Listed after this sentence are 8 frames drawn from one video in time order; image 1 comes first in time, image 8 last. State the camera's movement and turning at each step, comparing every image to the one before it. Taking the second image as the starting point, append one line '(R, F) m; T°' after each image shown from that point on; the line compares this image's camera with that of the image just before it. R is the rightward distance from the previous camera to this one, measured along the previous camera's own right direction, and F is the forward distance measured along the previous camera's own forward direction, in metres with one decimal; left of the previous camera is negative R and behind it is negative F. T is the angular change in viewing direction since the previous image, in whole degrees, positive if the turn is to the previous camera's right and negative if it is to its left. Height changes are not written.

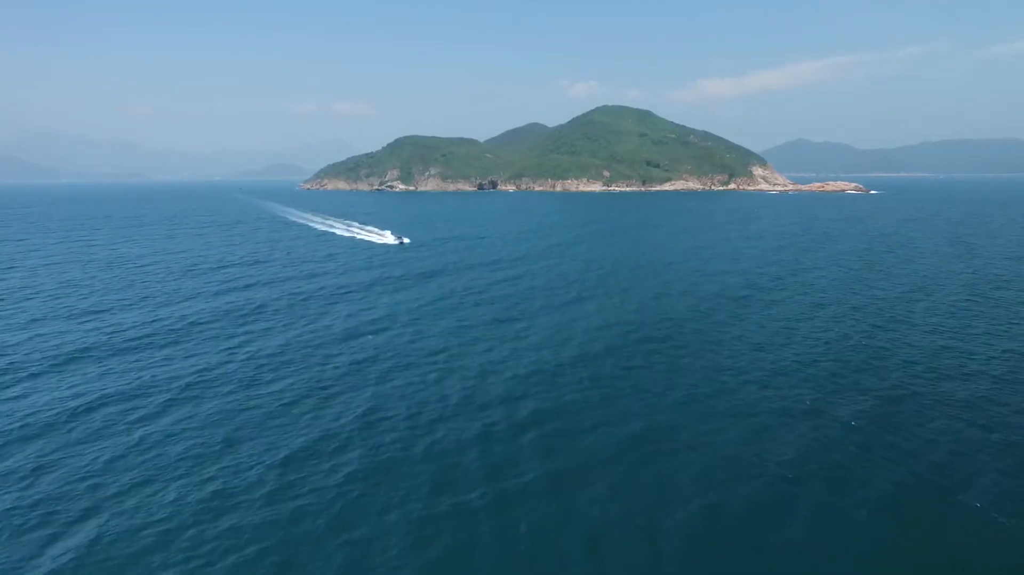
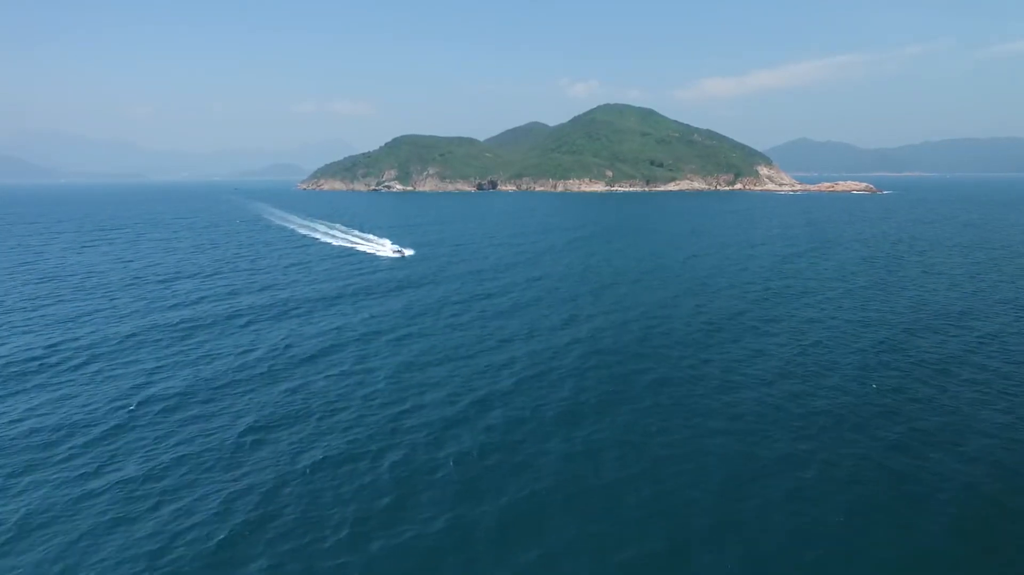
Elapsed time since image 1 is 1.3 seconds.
(+2.2, +14.9) m; 0°
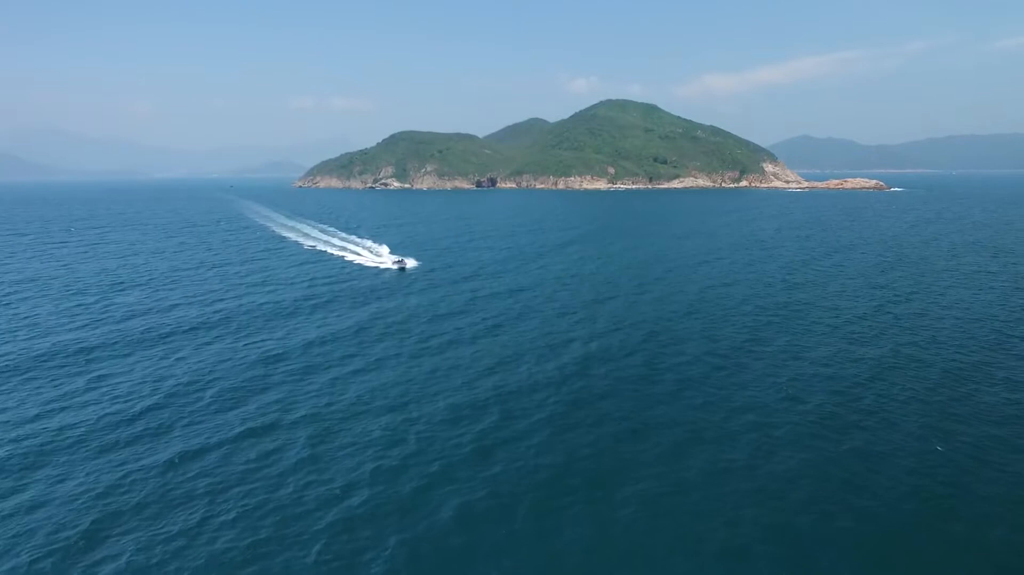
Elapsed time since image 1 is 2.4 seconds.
(+2.1, +13.6) m; 0°
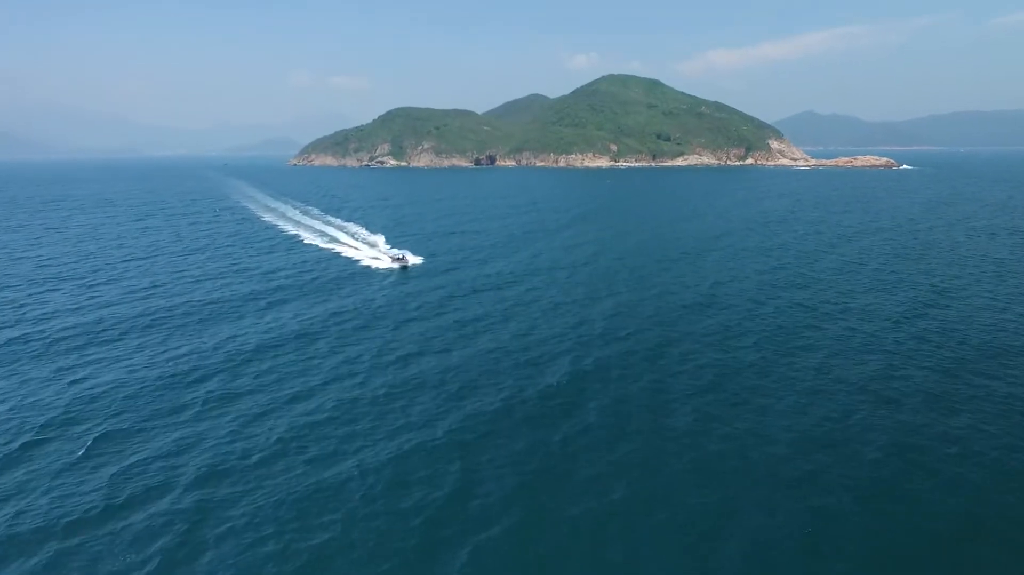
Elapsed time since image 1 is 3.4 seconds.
(+1.9, +12.0) m; 0°
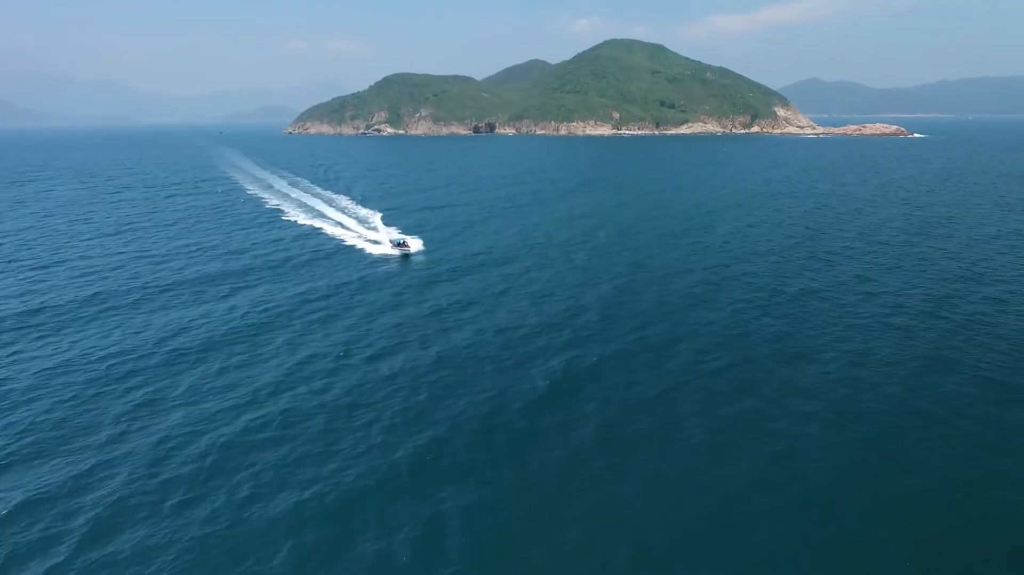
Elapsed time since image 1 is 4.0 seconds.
(+1.2, +7.7) m; 0°
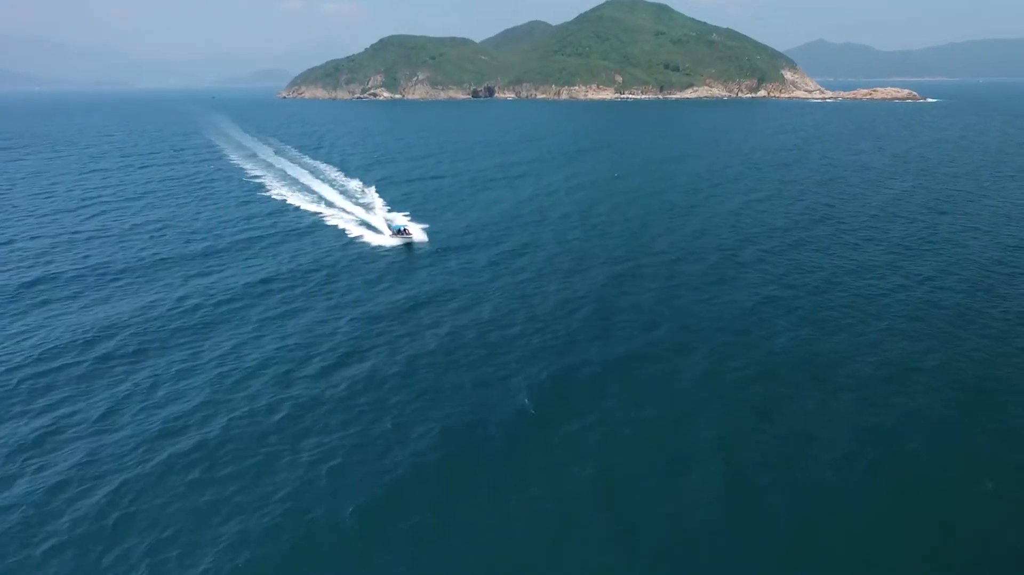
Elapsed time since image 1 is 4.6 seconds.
(+1.1, +7.7) m; 0°
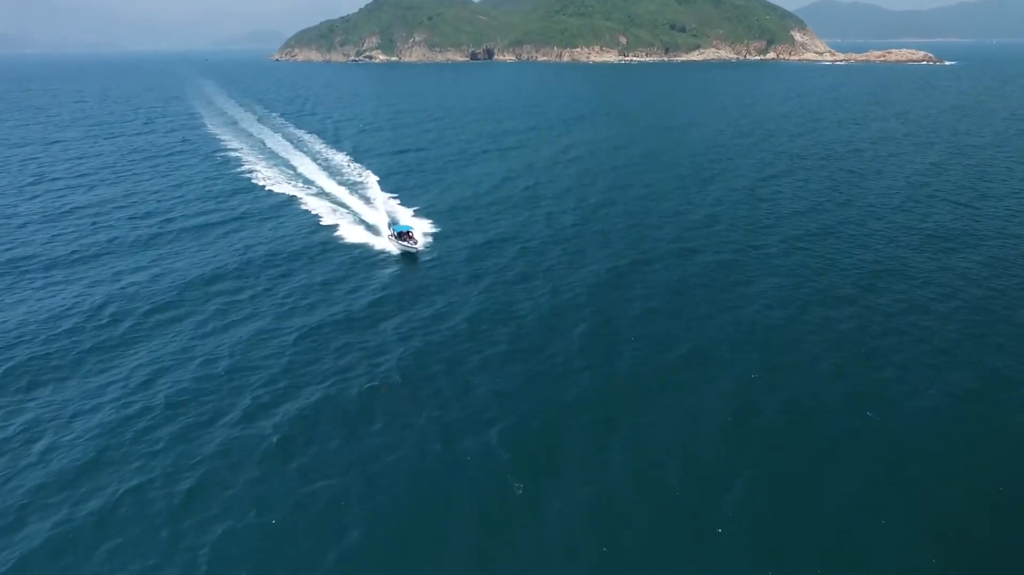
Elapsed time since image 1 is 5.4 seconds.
(+1.2, +9.3) m; 0°
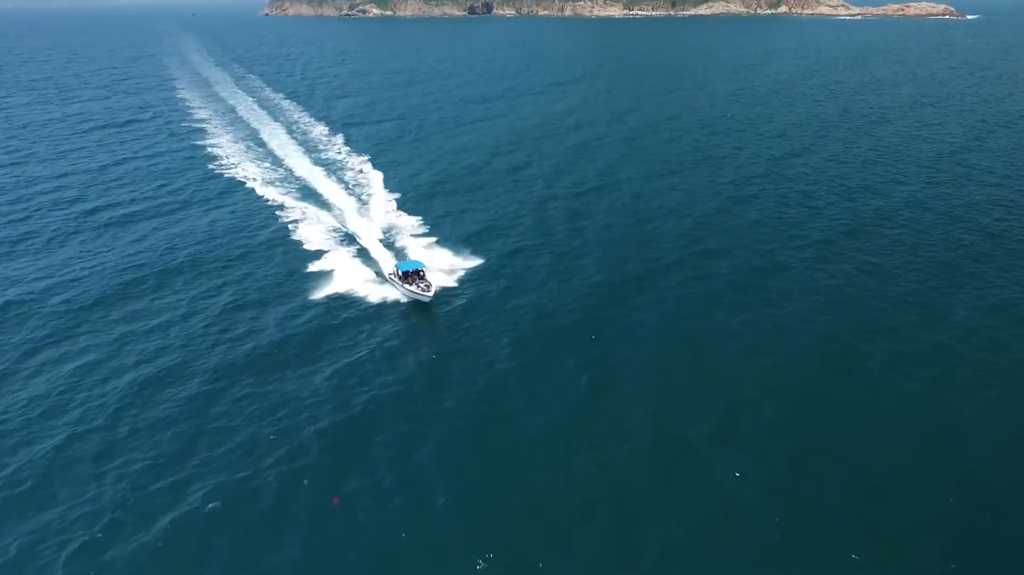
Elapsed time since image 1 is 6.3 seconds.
(+1.3, +10.7) m; 0°
